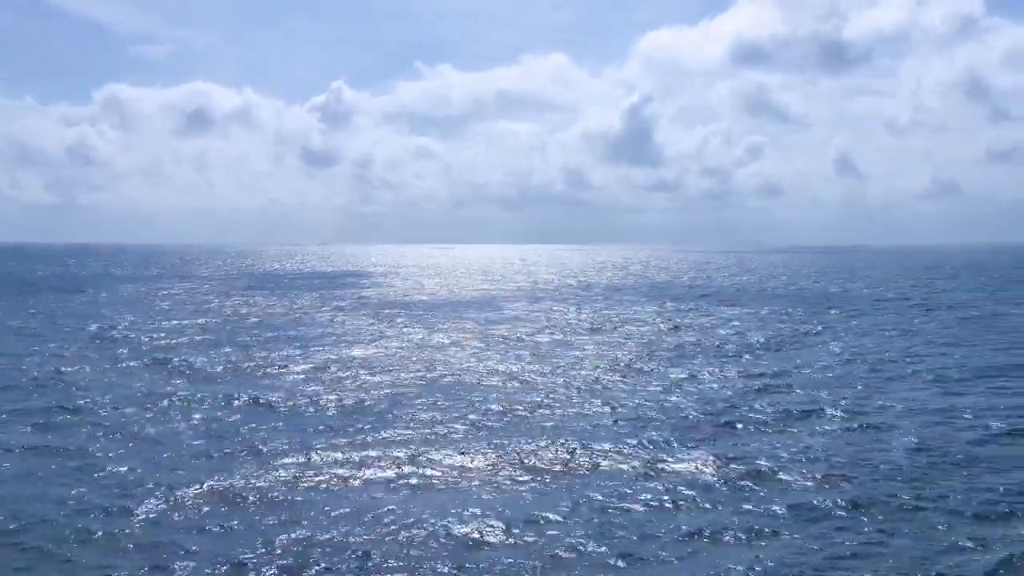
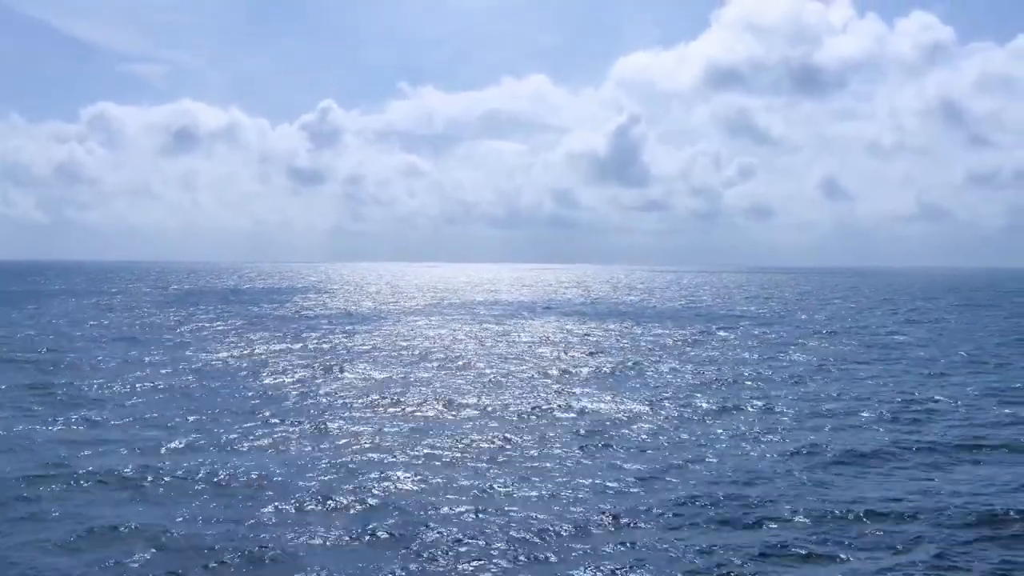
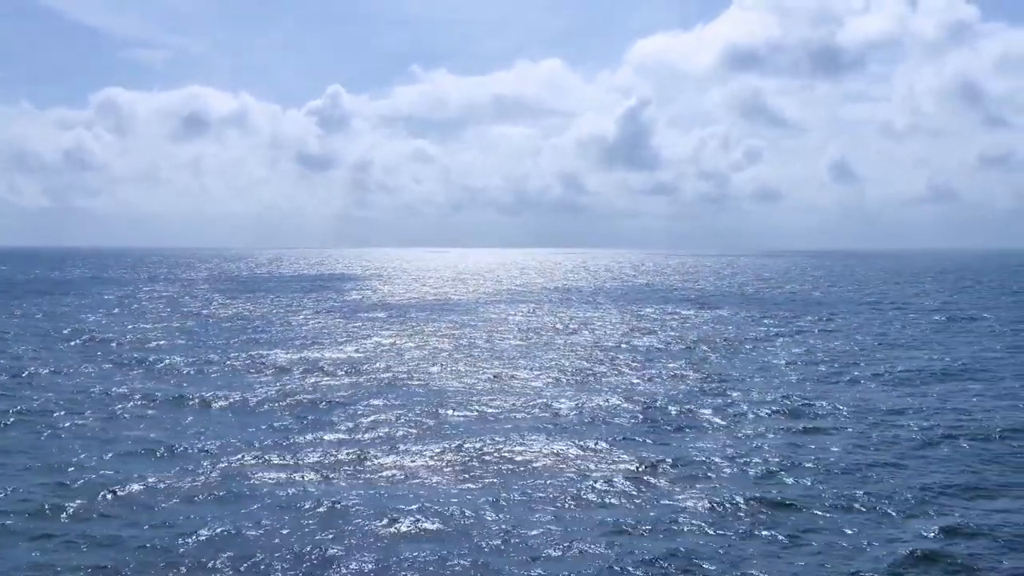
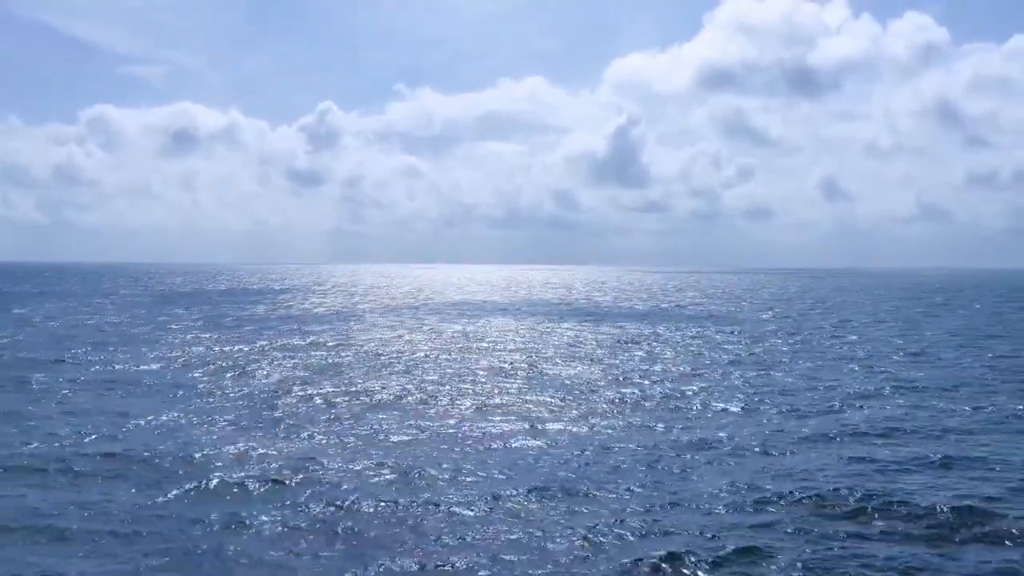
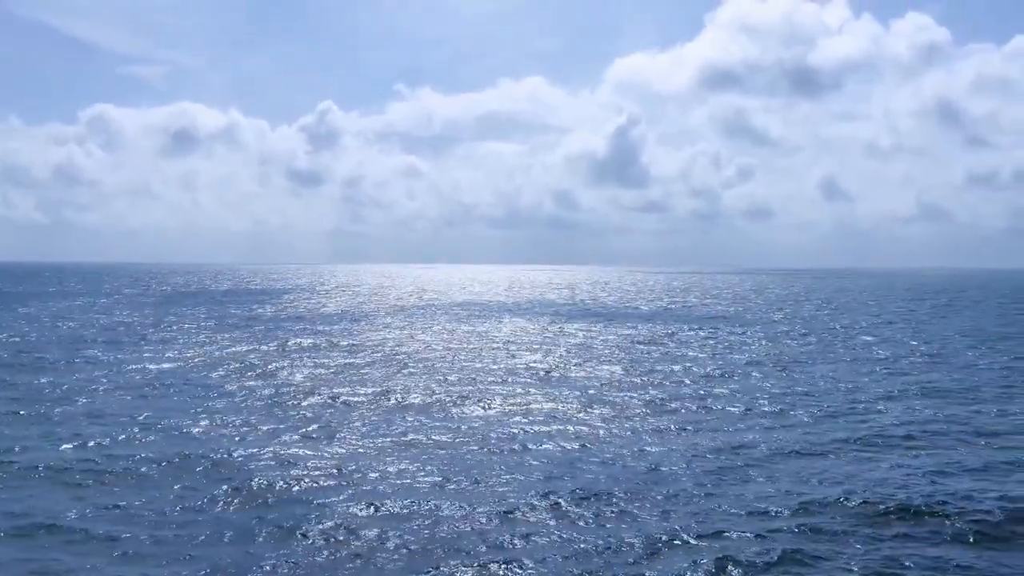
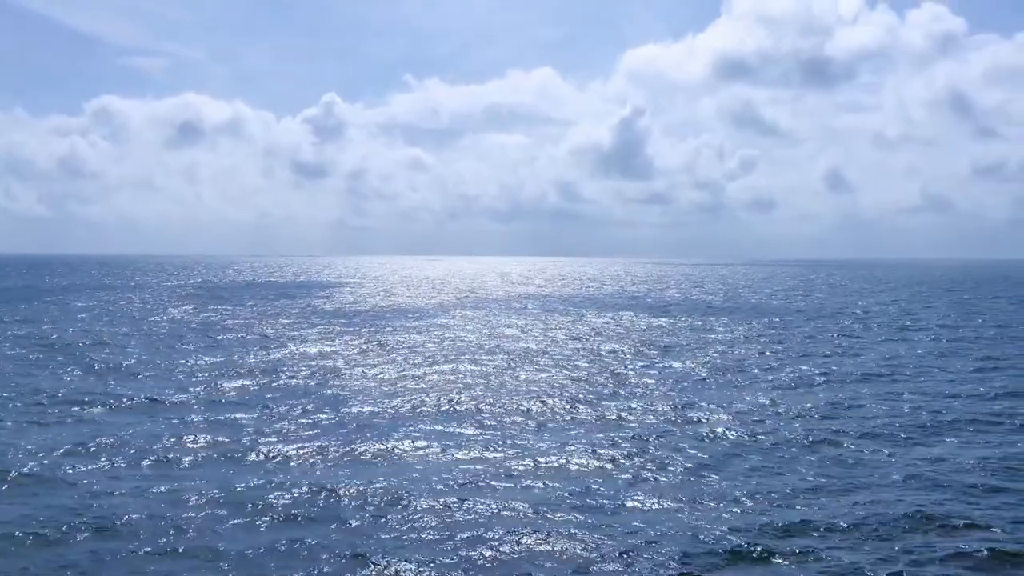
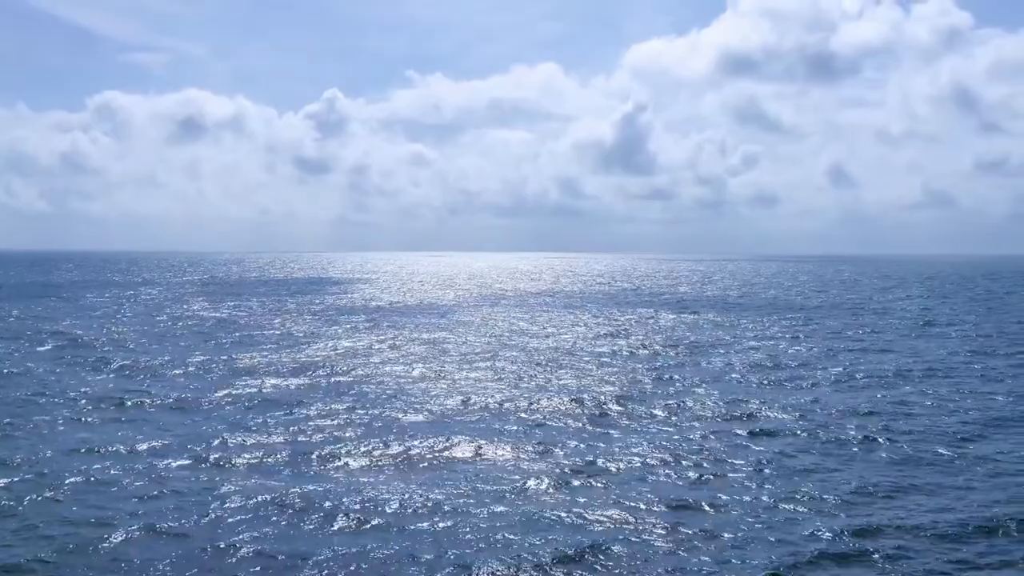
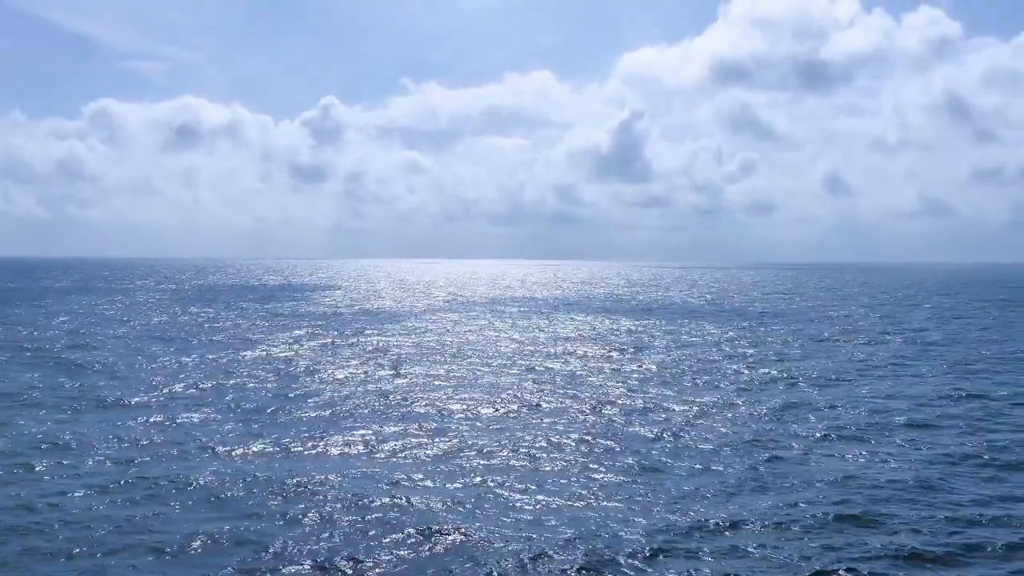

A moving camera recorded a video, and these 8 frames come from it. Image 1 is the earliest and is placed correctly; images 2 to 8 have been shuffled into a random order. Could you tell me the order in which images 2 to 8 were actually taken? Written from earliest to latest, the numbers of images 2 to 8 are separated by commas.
3, 7, 6, 8, 2, 5, 4
